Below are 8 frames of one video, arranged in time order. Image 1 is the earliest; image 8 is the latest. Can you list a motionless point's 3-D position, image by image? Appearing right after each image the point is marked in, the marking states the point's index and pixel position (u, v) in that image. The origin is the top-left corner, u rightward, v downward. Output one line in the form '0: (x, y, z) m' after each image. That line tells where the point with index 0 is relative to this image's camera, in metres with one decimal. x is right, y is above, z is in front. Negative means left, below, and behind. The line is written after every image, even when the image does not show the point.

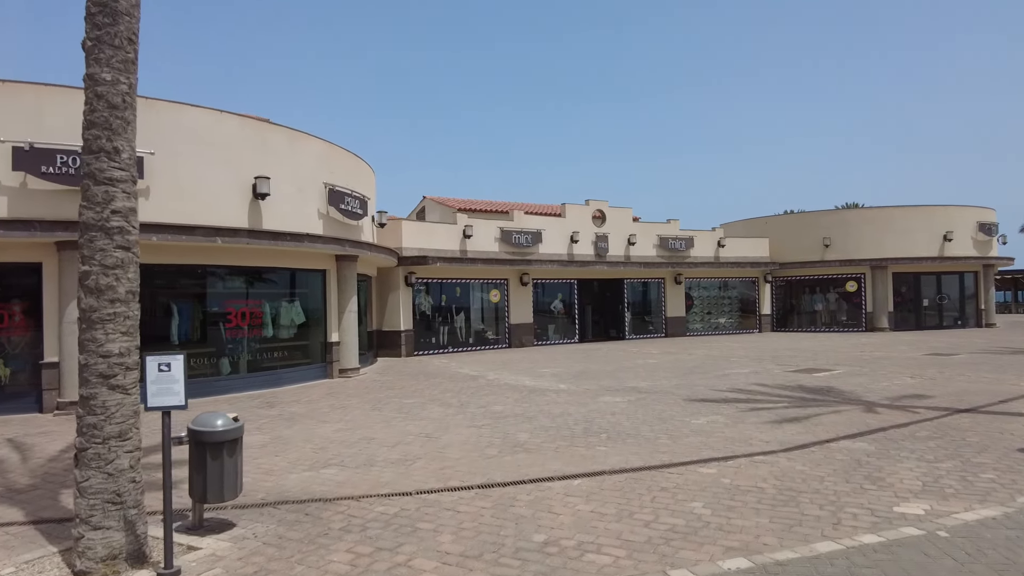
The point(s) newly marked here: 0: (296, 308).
0: (-4.9, -0.5, +14.2) m
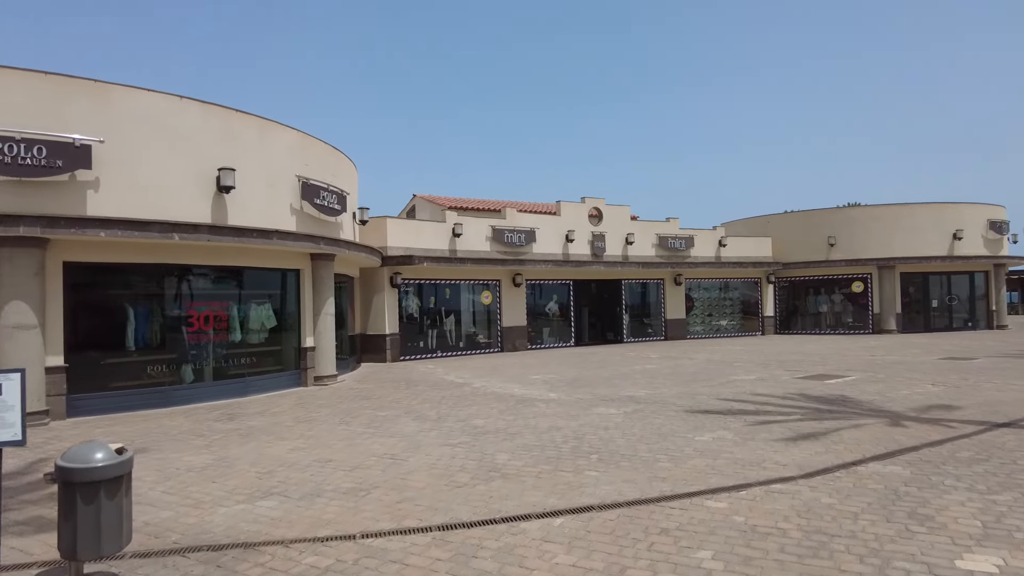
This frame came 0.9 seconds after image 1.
0: (-5.2, -0.5, +13.2) m
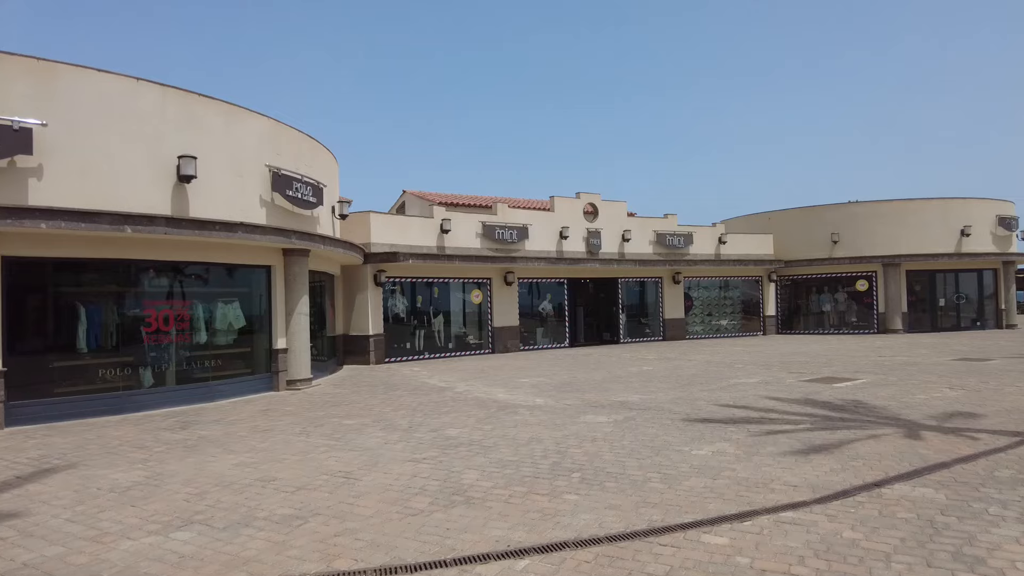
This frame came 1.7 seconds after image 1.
0: (-5.5, -0.4, +12.4) m
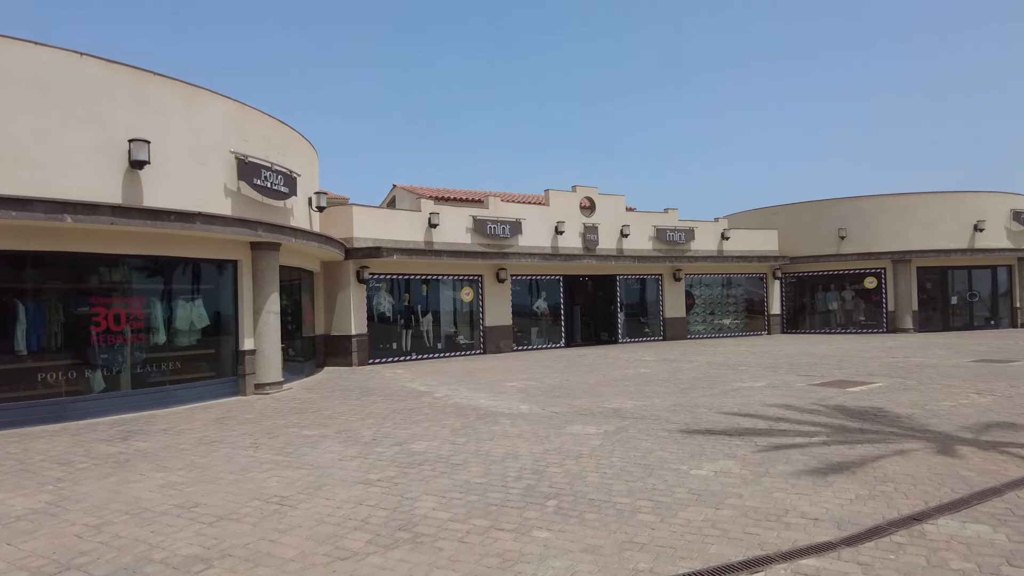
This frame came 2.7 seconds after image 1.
0: (-5.7, -0.4, +11.4) m
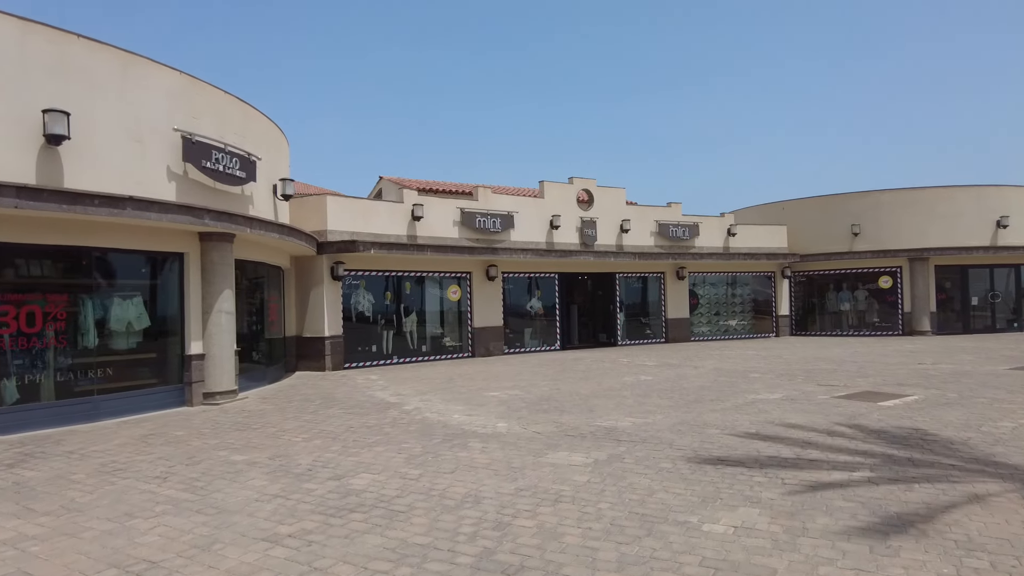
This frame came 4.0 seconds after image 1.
0: (-6.0, -0.3, +10.0) m
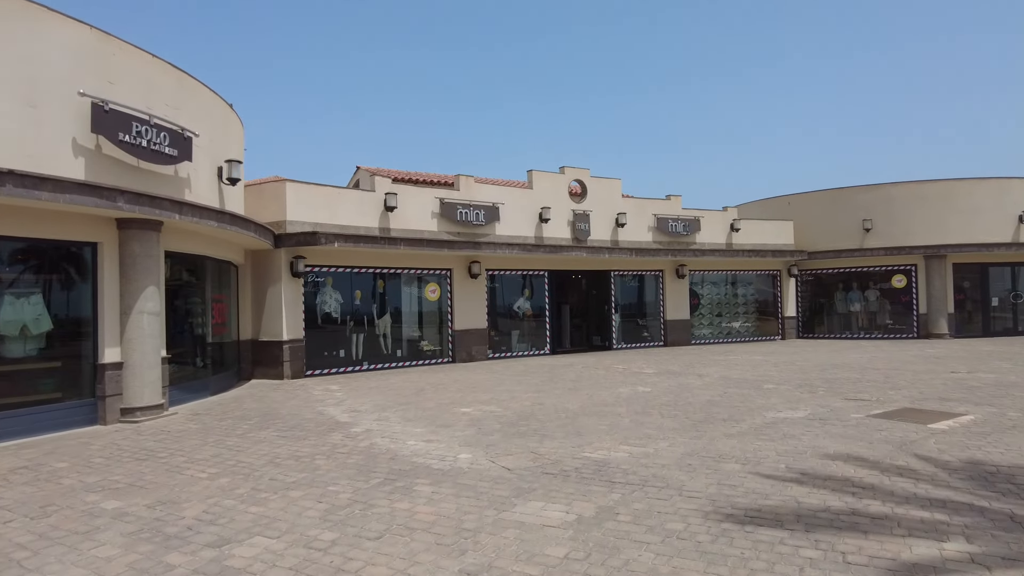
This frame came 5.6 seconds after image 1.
0: (-6.4, -0.3, +8.3) m
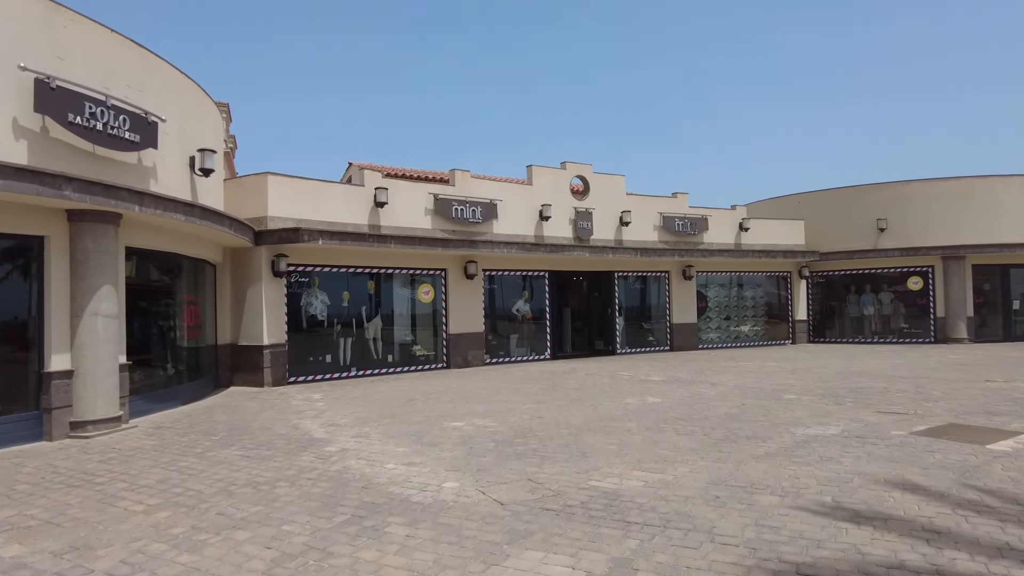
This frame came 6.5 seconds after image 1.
0: (-6.4, -0.3, +7.4) m
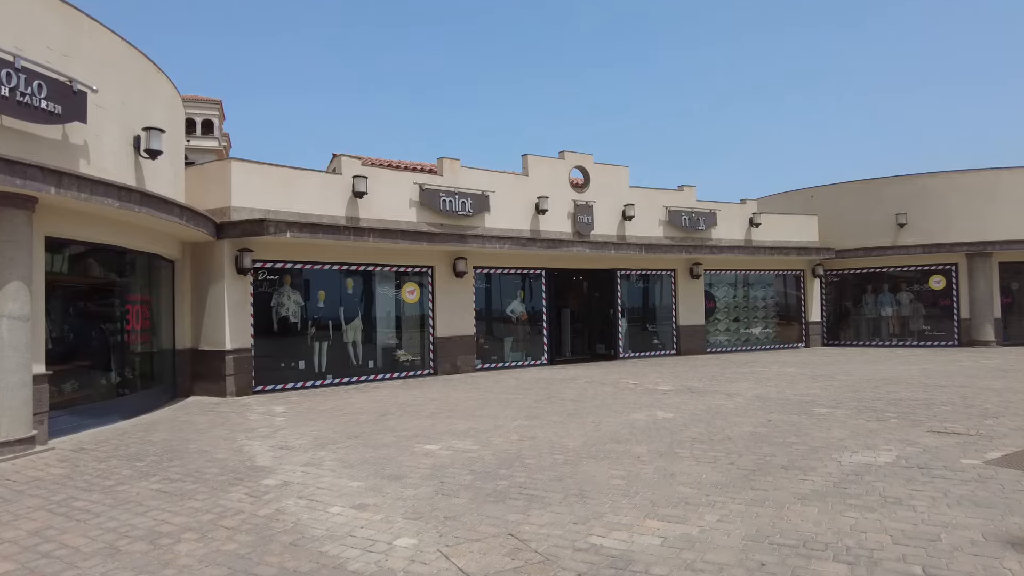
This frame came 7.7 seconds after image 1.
0: (-6.6, -0.2, +6.1) m
